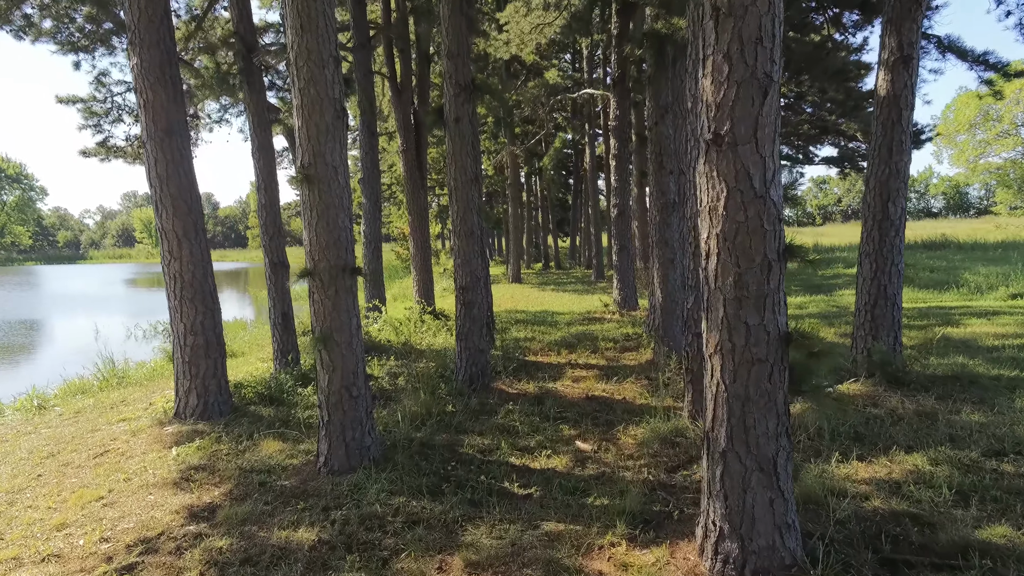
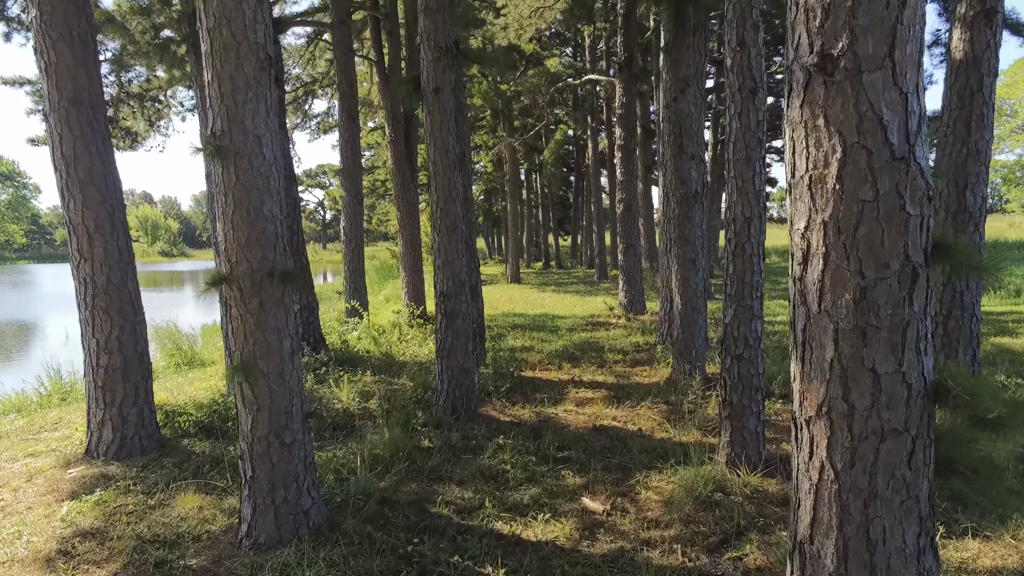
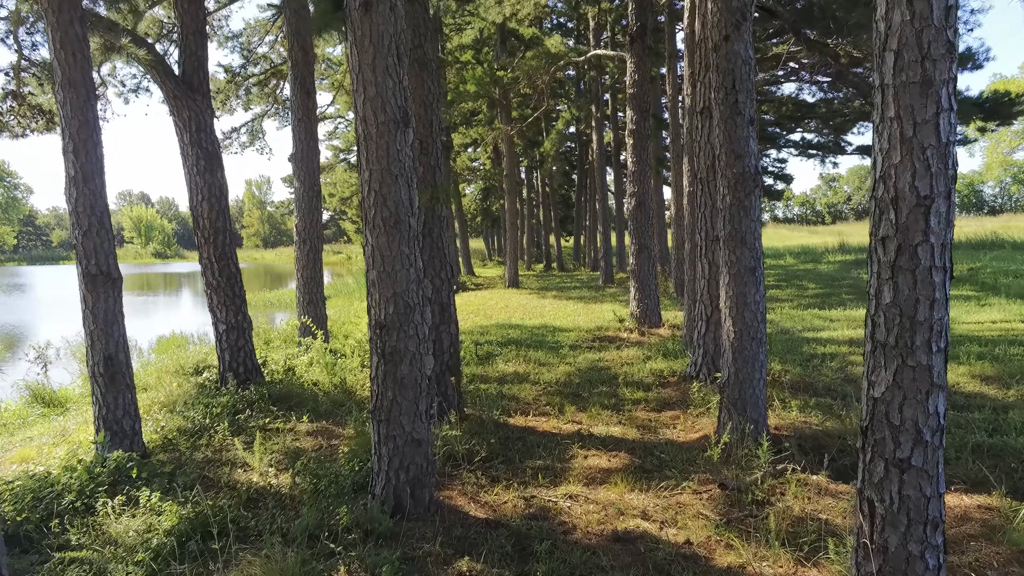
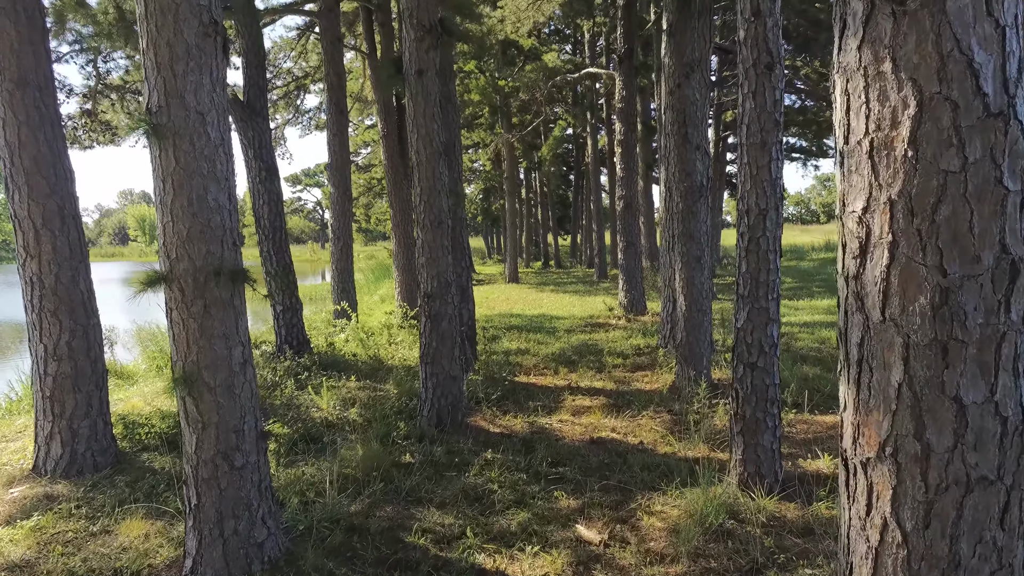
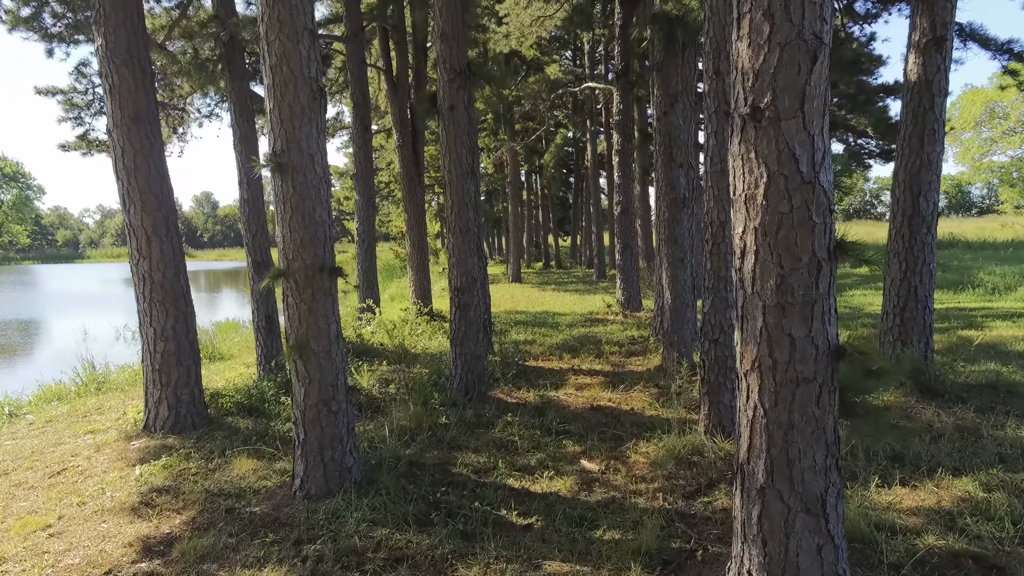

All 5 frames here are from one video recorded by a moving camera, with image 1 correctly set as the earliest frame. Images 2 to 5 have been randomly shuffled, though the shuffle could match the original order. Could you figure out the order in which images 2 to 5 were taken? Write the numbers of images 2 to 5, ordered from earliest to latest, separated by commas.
5, 2, 4, 3
